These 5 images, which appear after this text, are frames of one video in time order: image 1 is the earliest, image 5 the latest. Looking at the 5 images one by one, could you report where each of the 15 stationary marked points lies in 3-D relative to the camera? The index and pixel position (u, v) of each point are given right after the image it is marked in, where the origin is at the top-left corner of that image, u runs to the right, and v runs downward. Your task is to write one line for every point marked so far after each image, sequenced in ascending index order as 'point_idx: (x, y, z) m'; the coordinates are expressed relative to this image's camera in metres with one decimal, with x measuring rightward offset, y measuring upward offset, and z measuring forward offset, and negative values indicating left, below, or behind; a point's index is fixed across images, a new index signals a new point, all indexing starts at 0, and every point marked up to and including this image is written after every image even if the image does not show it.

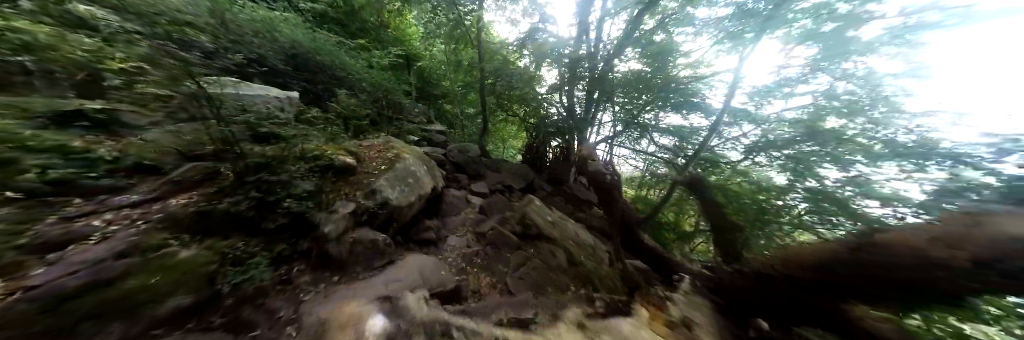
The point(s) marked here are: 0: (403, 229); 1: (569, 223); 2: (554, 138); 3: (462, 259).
0: (-1.7, -1.0, +3.2) m
1: (+1.2, -1.1, +3.9) m
2: (+2.3, +1.8, +10.8) m
3: (-0.7, -1.4, +3.0) m
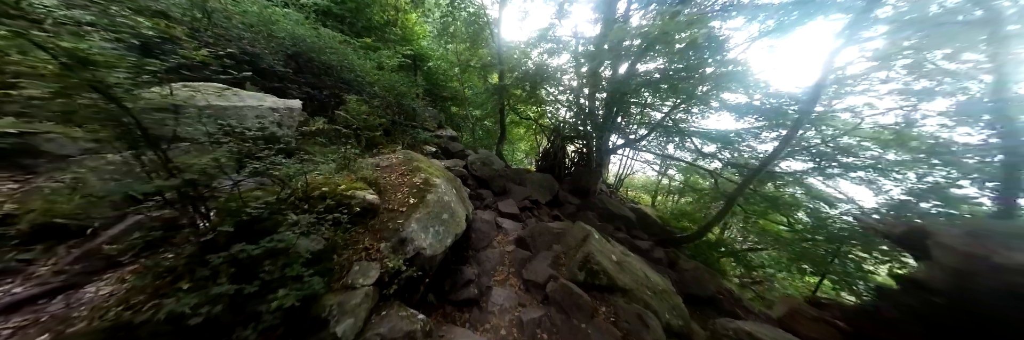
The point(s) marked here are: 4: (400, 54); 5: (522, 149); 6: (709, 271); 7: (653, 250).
0: (-1.0, -1.4, +2.5) m
1: (+1.9, -1.4, +3.2) m
2: (+3.1, +1.4, +10.1) m
3: (0.0, -1.7, +2.2) m
4: (-5.4, +5.4, +9.5) m
5: (+0.7, +1.6, +15.5) m
6: (+5.1, -2.6, +5.2) m
7: (+4.0, -2.3, +5.7) m
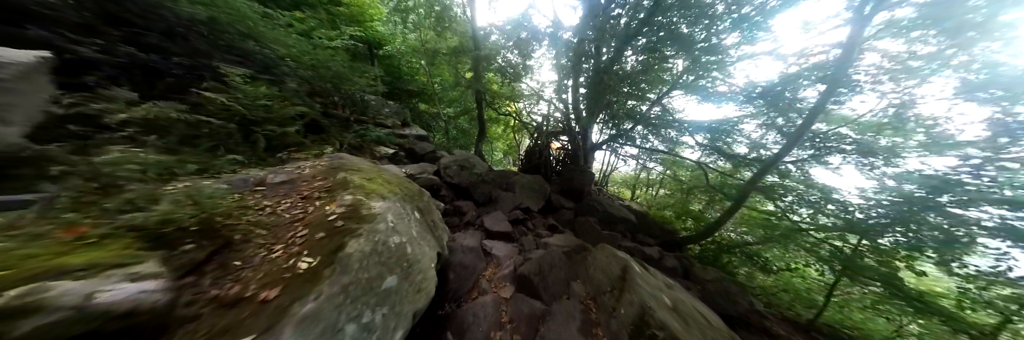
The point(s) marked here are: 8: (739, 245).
0: (-0.9, -1.5, +1.3) m
1: (+1.9, -1.4, +2.3) m
2: (+2.2, +1.5, +9.3) m
3: (+0.2, -1.8, +1.2) m
4: (-6.4, +5.1, +7.8) m
5: (-0.8, +1.5, +14.4) m
6: (+4.9, -2.5, +4.6) m
7: (+3.8, -2.2, +5.0) m
8: (+6.0, -2.0, +5.4) m
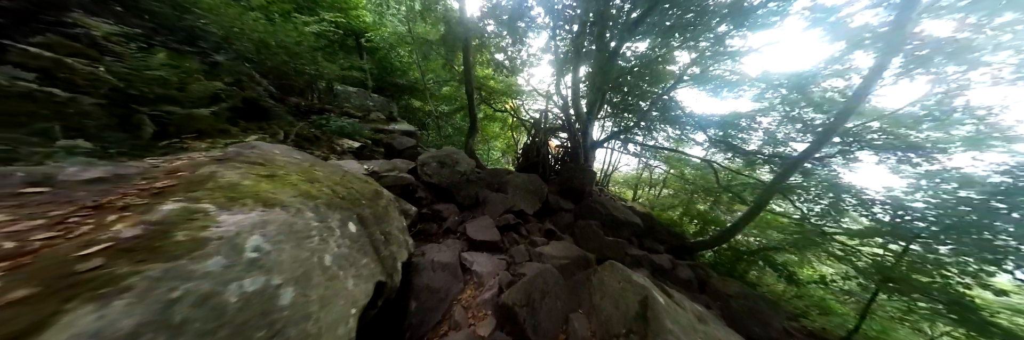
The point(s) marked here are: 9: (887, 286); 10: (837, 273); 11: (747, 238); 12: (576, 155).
0: (-1.0, -1.4, +0.7) m
1: (+1.7, -1.4, +1.7) m
2: (+2.0, +1.5, +8.7) m
3: (0.0, -1.8, +0.6) m
4: (-6.6, +5.1, +7.2) m
5: (-1.0, +1.6, +13.8) m
6: (+4.7, -2.4, +4.1) m
7: (+3.6, -2.2, +4.4) m
8: (+5.8, -2.0, +4.9) m
9: (+6.3, -1.9, +3.3) m
10: (+6.5, -2.0, +4.0) m
11: (+6.0, -1.7, +5.1) m
12: (+2.6, +0.6, +8.3) m
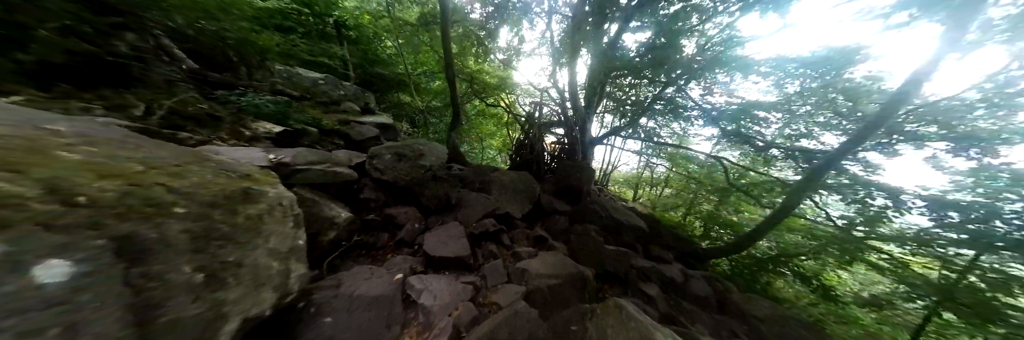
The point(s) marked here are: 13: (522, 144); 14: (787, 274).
0: (-1.3, -1.3, -0.1) m
1: (+1.4, -1.3, +1.0) m
2: (+1.6, +1.6, +7.9) m
3: (-0.3, -1.7, -0.2) m
4: (-6.9, +5.2, +6.4) m
5: (-1.4, +1.7, +13.0) m
6: (+4.4, -2.3, +3.3) m
7: (+3.3, -2.1, +3.7) m
8: (+5.5, -1.9, +4.1) m
9: (+6.0, -1.8, +2.6) m
10: (+6.1, -1.9, +3.3) m
11: (+5.7, -1.6, +4.4) m
12: (+2.3, +0.7, +7.5) m
13: (+0.4, +1.1, +8.1) m
14: (+5.5, -2.1, +4.1) m
